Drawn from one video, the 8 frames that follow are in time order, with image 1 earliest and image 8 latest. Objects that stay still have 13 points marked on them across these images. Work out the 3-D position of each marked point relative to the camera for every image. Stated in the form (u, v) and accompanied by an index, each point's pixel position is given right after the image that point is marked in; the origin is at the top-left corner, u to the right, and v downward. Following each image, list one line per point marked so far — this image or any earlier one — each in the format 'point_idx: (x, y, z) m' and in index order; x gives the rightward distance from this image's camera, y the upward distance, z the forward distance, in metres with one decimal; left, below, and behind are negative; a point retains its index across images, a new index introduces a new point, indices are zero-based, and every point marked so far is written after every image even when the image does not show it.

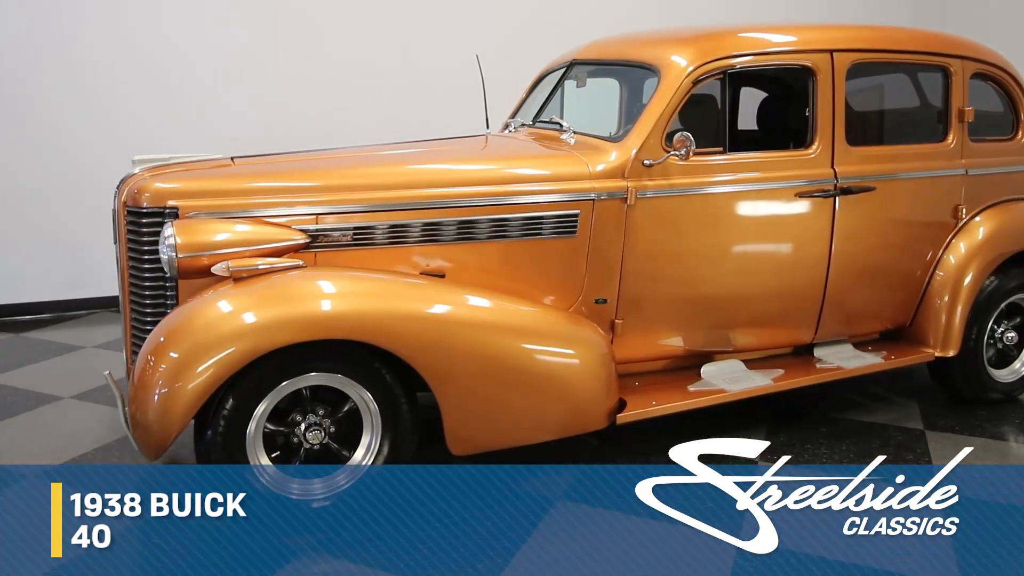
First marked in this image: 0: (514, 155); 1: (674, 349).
0: (0.0, +0.4, +2.5) m
1: (+0.6, -0.2, +2.7) m
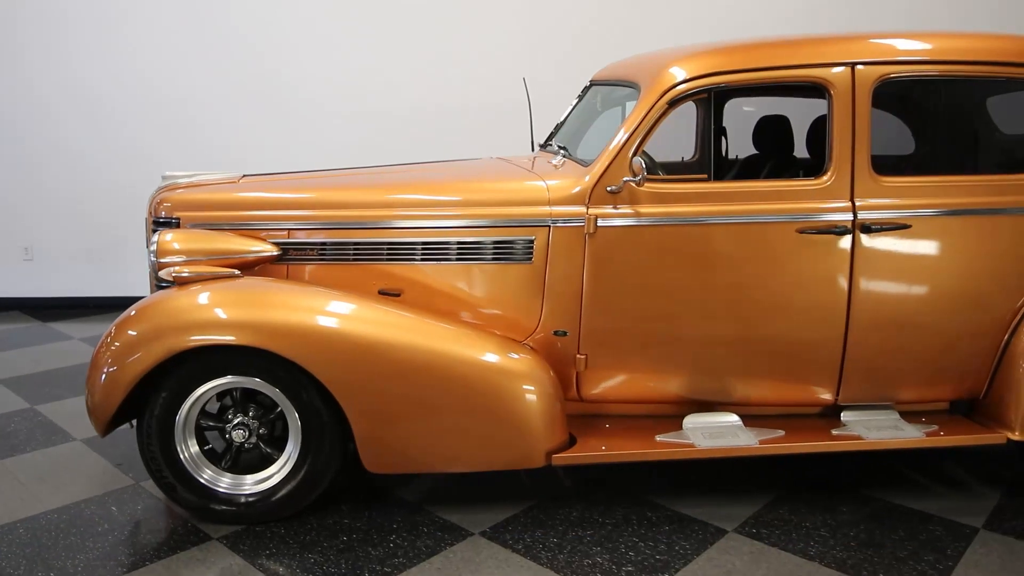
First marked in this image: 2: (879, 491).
0: (0.0, +0.4, +2.5) m
1: (+0.4, -0.4, +2.5) m
2: (+1.2, -0.7, +2.5) m
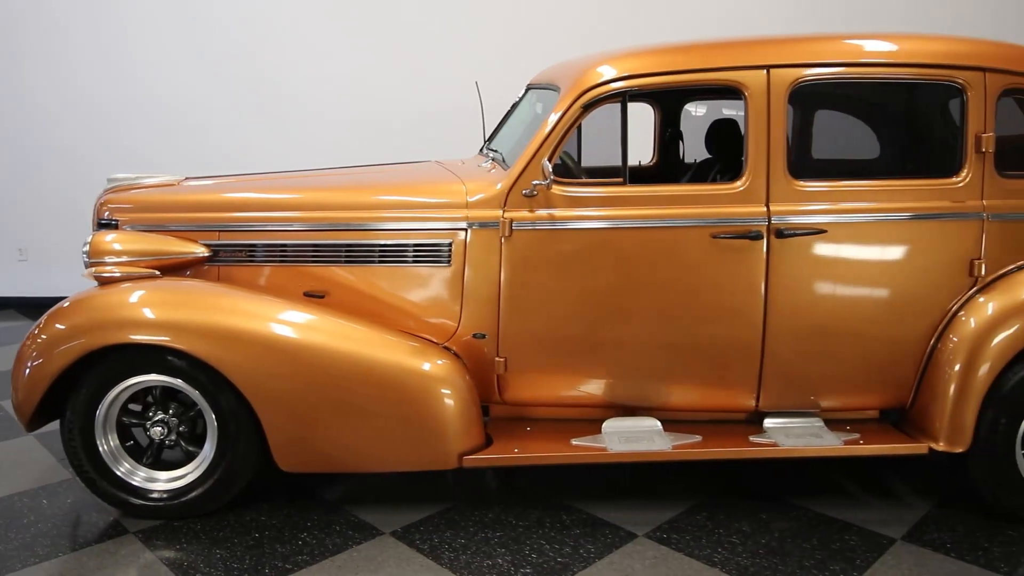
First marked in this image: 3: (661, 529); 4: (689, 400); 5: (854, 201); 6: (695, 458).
0: (-0.3, +0.4, +2.5) m
1: (+0.2, -0.4, +2.5) m
2: (+1.0, -0.7, +2.4) m
3: (+0.4, -0.7, +2.2) m
4: (+0.6, -0.4, +2.4) m
5: (+1.0, +0.3, +2.3) m
6: (+0.5, -0.5, +2.3) m
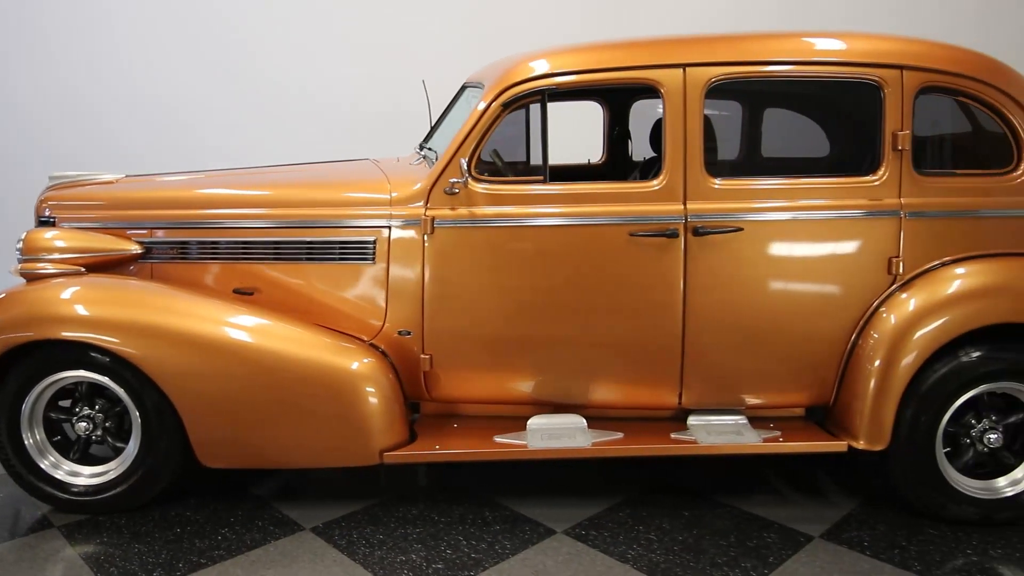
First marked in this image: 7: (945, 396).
0: (-0.5, +0.4, +2.5) m
1: (0.0, -0.4, +2.5) m
2: (+0.7, -0.7, +2.4) m
3: (+0.2, -0.7, +2.3) m
4: (+0.3, -0.4, +2.4) m
5: (+0.8, +0.3, +2.3) m
6: (+0.3, -0.5, +2.3) m
7: (+1.3, -0.3, +2.2) m
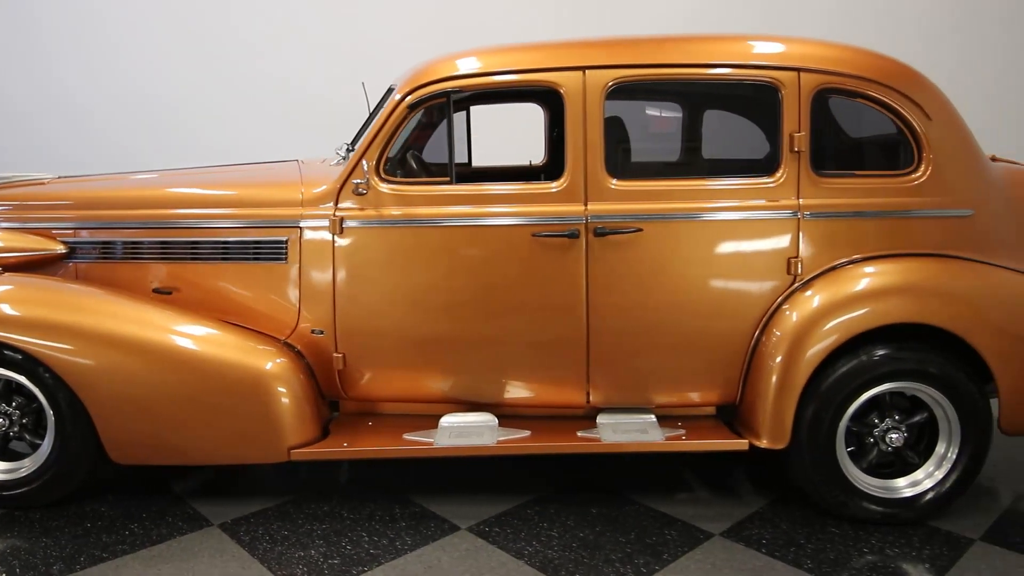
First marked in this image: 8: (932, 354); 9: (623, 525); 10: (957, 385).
0: (-0.8, +0.4, +2.5) m
1: (-0.3, -0.4, +2.5) m
2: (+0.4, -0.7, +2.5) m
3: (-0.1, -0.7, +2.3) m
4: (+0.1, -0.4, +2.5) m
5: (+0.5, +0.3, +2.3) m
6: (0.0, -0.5, +2.3) m
7: (+1.0, -0.3, +2.2) m
8: (+1.2, -0.2, +2.2) m
9: (+0.3, -0.7, +2.3) m
10: (+1.3, -0.3, +2.2) m
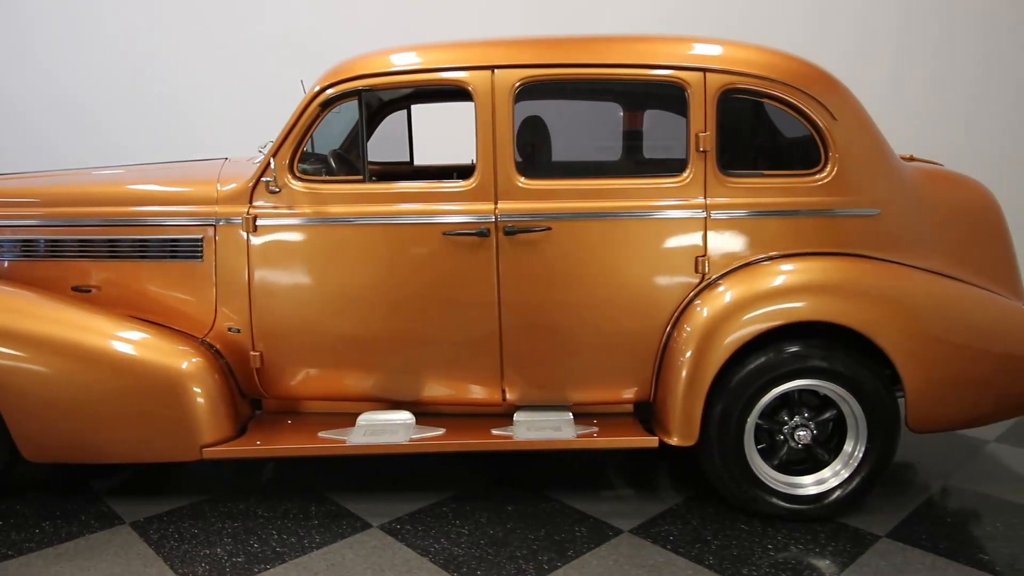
0: (-1.1, +0.4, +2.5) m
1: (-0.6, -0.4, +2.5) m
2: (+0.2, -0.7, +2.5) m
3: (-0.4, -0.7, +2.3) m
4: (-0.2, -0.3, +2.5) m
5: (+0.2, +0.3, +2.3) m
6: (-0.2, -0.5, +2.3) m
7: (+0.7, -0.3, +2.2) m
8: (+1.0, -0.2, +2.2) m
9: (+0.1, -0.7, +2.3) m
10: (+1.0, -0.3, +2.2) m
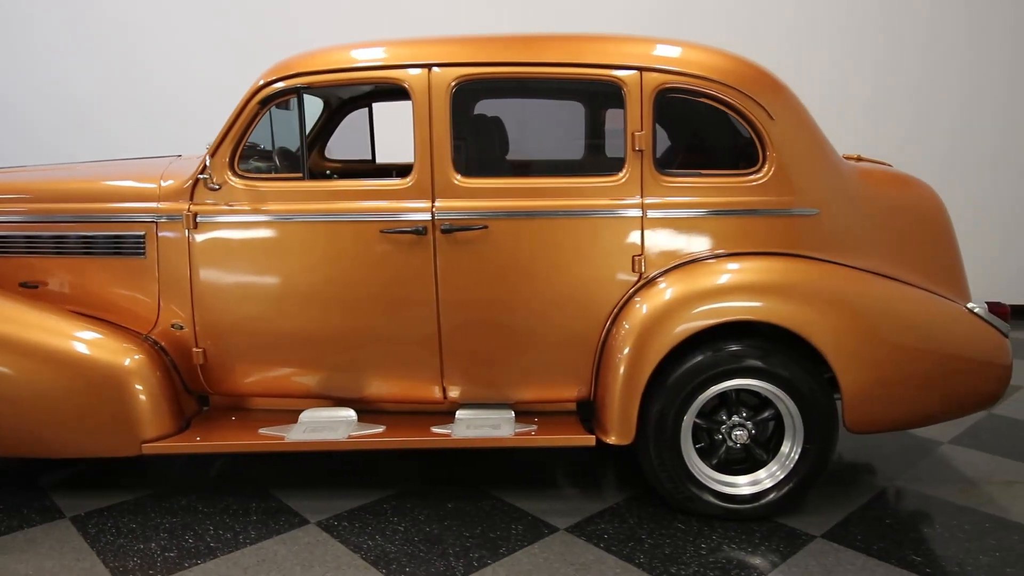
0: (-1.3, +0.4, +2.5) m
1: (-0.8, -0.3, +2.5) m
2: (0.0, -0.7, +2.5) m
3: (-0.5, -0.7, +2.3) m
4: (-0.4, -0.3, +2.5) m
5: (0.0, +0.3, +2.3) m
6: (-0.4, -0.5, +2.3) m
7: (+0.5, -0.3, +2.2) m
8: (+0.8, -0.2, +2.2) m
9: (-0.1, -0.7, +2.3) m
10: (+0.9, -0.3, +2.2) m
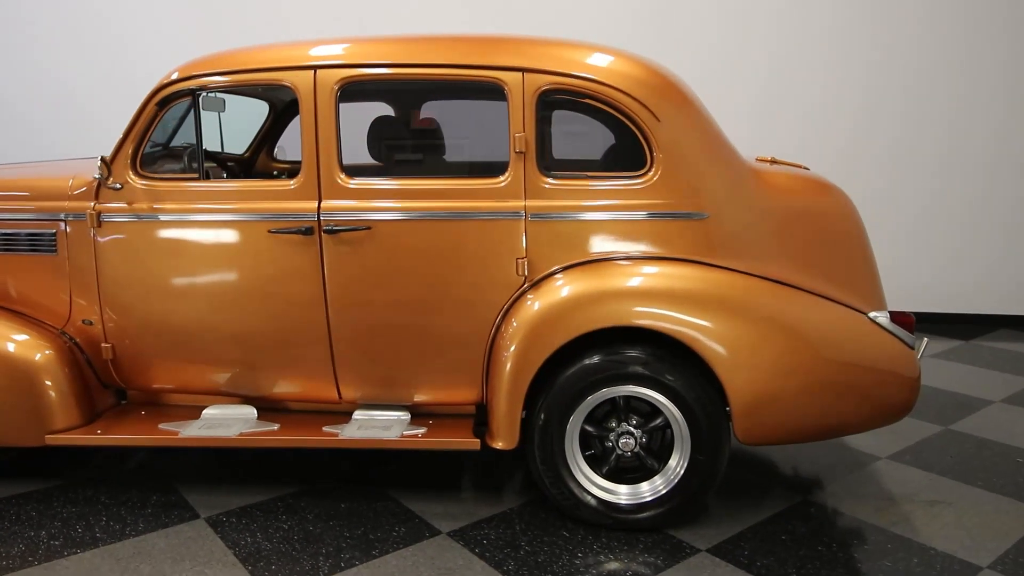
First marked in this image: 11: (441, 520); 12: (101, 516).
0: (-1.6, +0.4, +2.6) m
1: (-1.1, -0.3, +2.6) m
2: (-0.4, -0.7, +2.5) m
3: (-0.9, -0.7, +2.3) m
4: (-0.7, -0.3, +2.5) m
5: (-0.3, +0.3, +2.3) m
6: (-0.8, -0.5, +2.4) m
7: (+0.2, -0.3, +2.2) m
8: (+0.4, -0.2, +2.2) m
9: (-0.5, -0.7, +2.3) m
10: (+0.5, -0.3, +2.2) m
11: (-0.2, -0.7, +2.3) m
12: (-1.3, -0.7, +2.3) m
